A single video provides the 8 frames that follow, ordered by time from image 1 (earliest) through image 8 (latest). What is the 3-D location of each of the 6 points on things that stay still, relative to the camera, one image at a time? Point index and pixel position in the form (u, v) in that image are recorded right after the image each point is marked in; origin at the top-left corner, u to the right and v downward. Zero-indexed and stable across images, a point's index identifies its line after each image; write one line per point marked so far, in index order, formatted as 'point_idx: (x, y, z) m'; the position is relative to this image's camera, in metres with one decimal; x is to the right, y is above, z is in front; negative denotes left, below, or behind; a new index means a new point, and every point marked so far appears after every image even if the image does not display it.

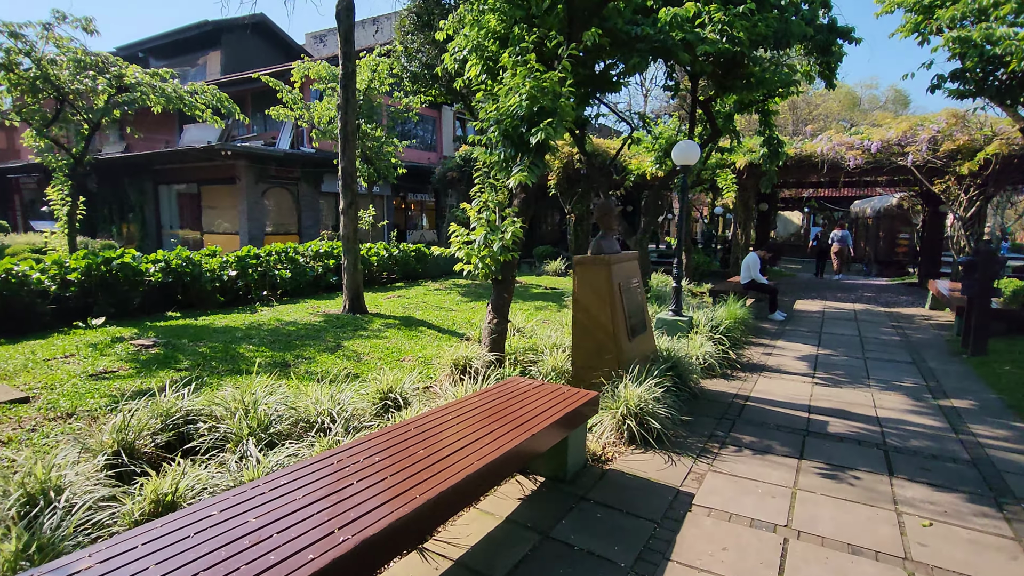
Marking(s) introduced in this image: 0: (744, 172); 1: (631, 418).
0: (+5.5, +2.7, +12.7) m
1: (+0.9, -1.0, +4.1) m
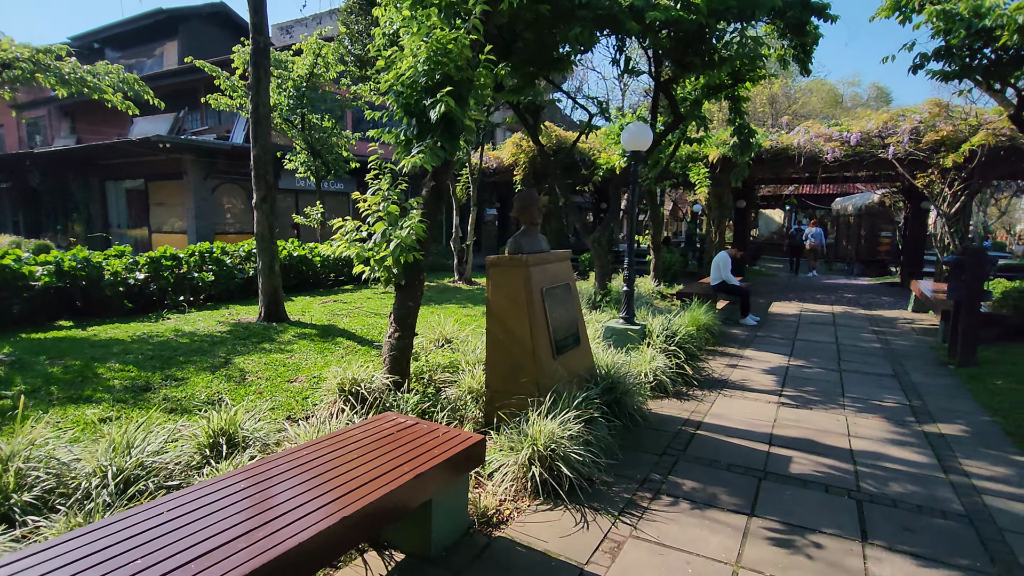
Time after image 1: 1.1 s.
0: (+4.6, +2.7, +11.9) m
1: (+0.2, -1.0, +3.2) m
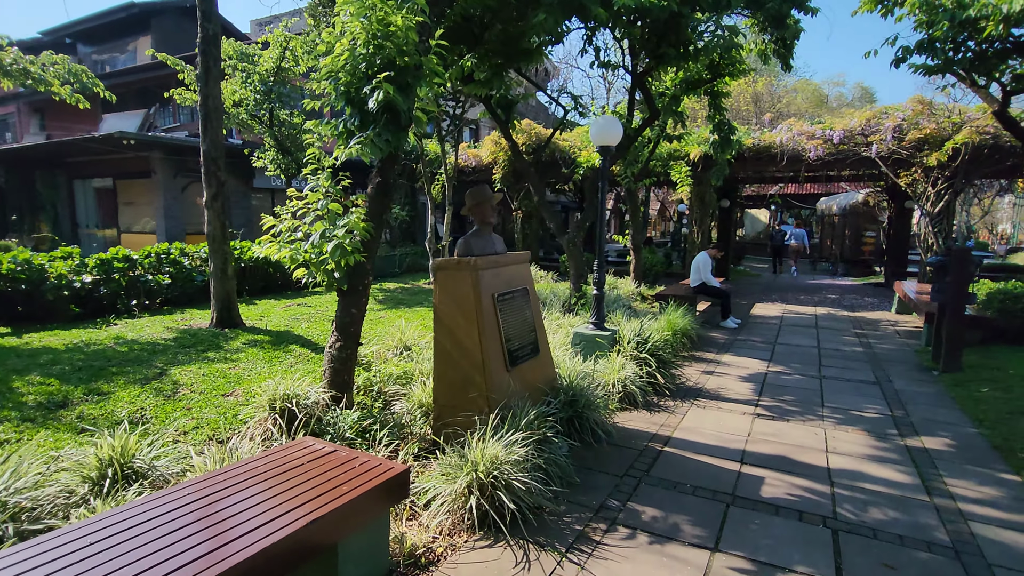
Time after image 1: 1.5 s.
0: (+4.1, +2.7, +11.7) m
1: (-0.2, -1.1, +2.8) m
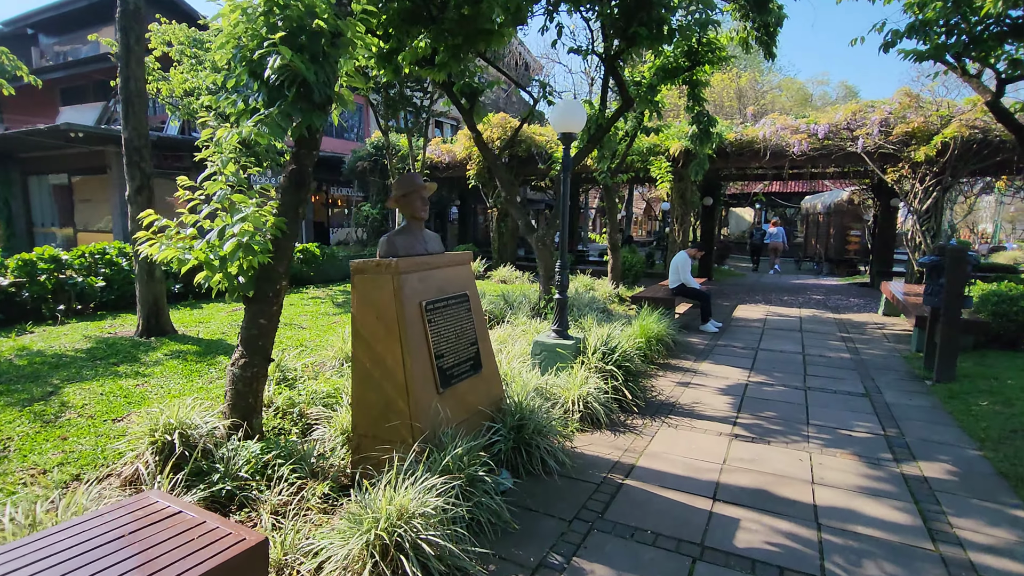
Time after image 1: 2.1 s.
0: (+3.5, +2.7, +11.2) m
1: (-0.6, -1.1, +2.2) m
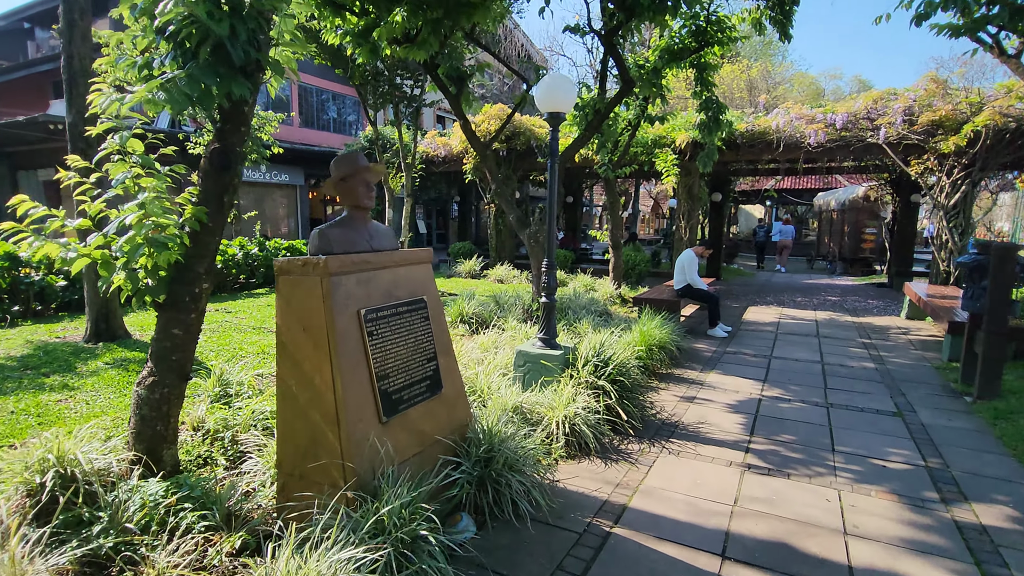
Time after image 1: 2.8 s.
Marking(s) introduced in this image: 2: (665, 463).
0: (+3.4, +2.6, +10.5) m
1: (-0.8, -1.1, +1.7) m
2: (+1.0, -1.2, +3.5) m
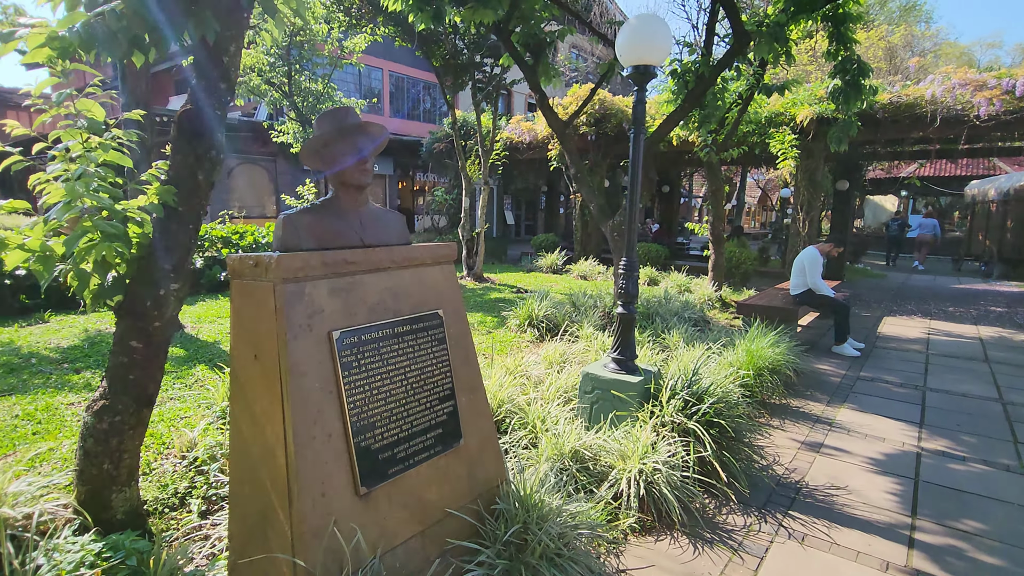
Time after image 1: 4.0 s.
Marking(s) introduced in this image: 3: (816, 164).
0: (+4.9, +2.6, +8.9) m
1: (-0.8, -1.2, +0.9) m
2: (+1.3, -1.2, +2.5) m
3: (+5.2, +2.1, +9.2) m
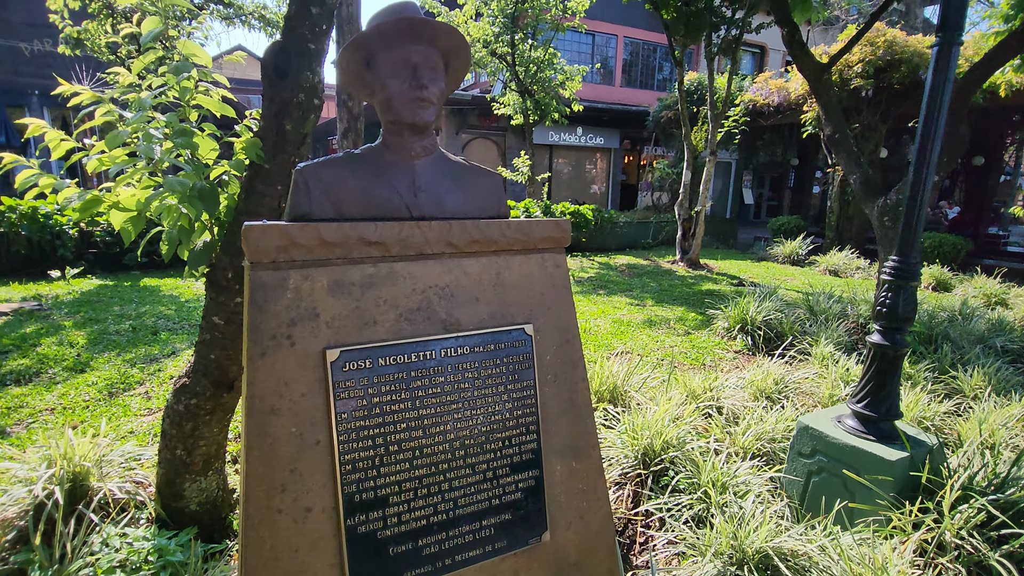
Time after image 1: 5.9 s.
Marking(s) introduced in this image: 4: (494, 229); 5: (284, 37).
0: (+7.7, +2.3, +5.3) m
1: (-1.0, -1.2, +0.5) m
2: (+1.5, -1.4, +1.1) m
3: (+8.1, +1.8, +5.5) m
4: (0.0, +0.1, +1.3) m
5: (-0.8, +0.9, +1.9) m
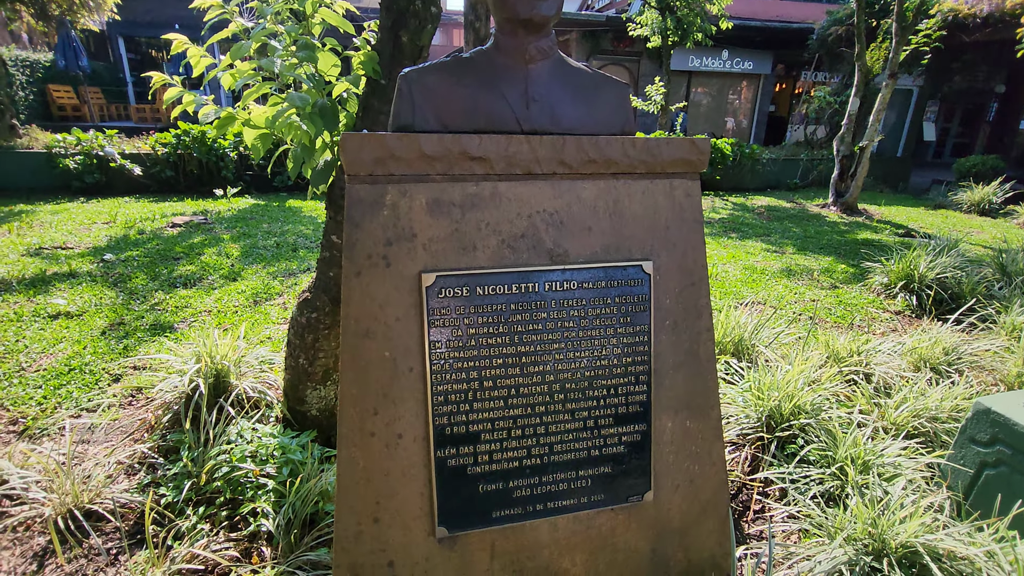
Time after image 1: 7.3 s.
0: (+8.7, +2.2, +3.0) m
1: (-1.0, -1.0, +0.7) m
2: (+1.6, -1.3, +0.8) m
3: (+9.1, +1.7, +3.2) m
4: (+0.2, +0.3, +1.1) m
5: (-0.4, +1.1, +1.7) m
